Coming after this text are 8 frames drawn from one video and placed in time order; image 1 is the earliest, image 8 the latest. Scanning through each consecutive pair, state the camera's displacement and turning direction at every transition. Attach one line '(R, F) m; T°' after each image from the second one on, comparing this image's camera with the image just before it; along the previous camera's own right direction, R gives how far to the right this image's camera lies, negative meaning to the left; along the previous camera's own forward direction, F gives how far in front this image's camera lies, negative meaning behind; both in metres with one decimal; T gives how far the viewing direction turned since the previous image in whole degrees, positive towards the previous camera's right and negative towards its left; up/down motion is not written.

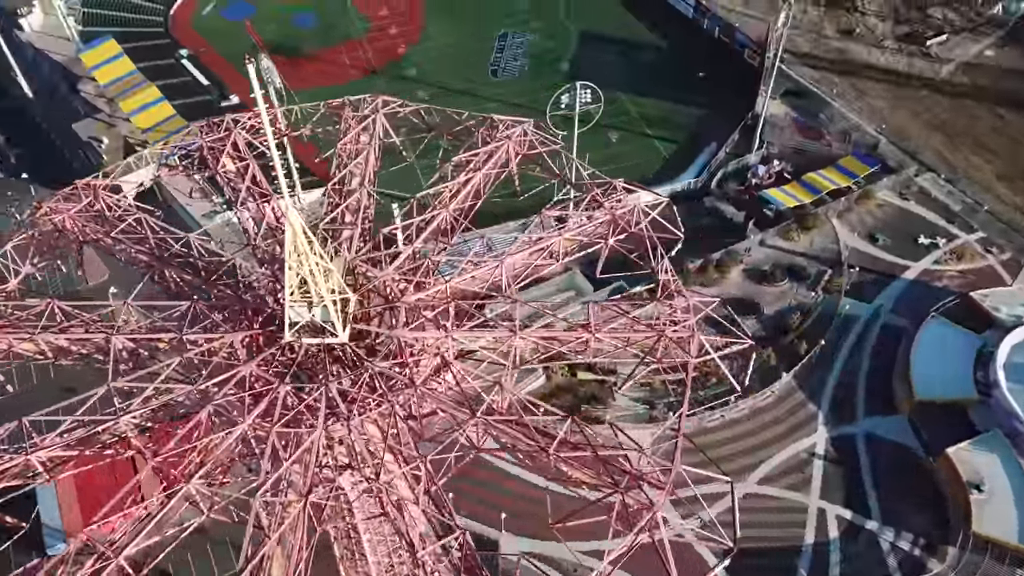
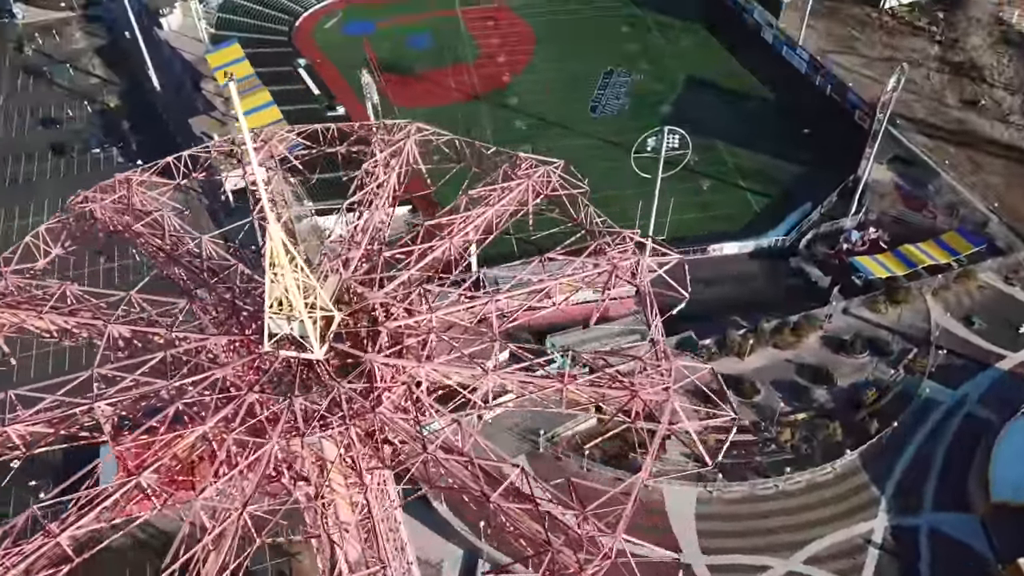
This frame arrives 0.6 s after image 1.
(+1.3, +0.2) m; -7°
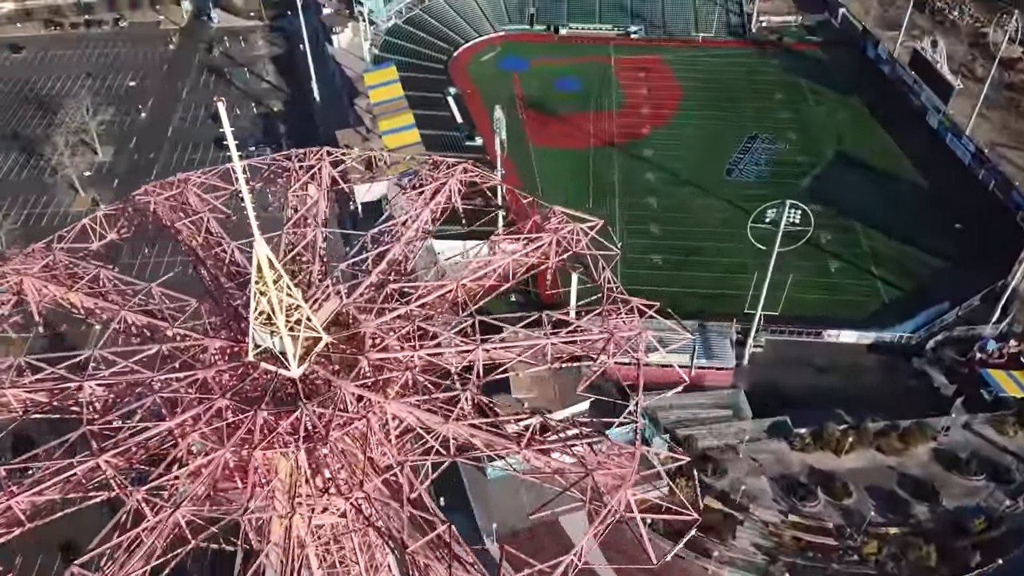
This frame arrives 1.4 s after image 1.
(+1.7, +0.3) m; -10°
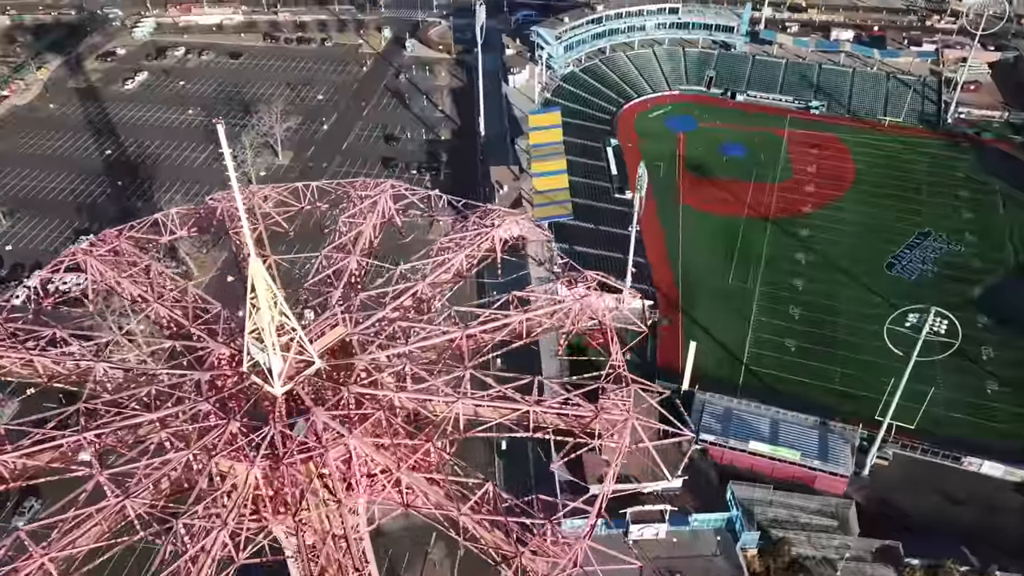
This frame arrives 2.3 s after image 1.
(+1.9, +0.4) m; -11°
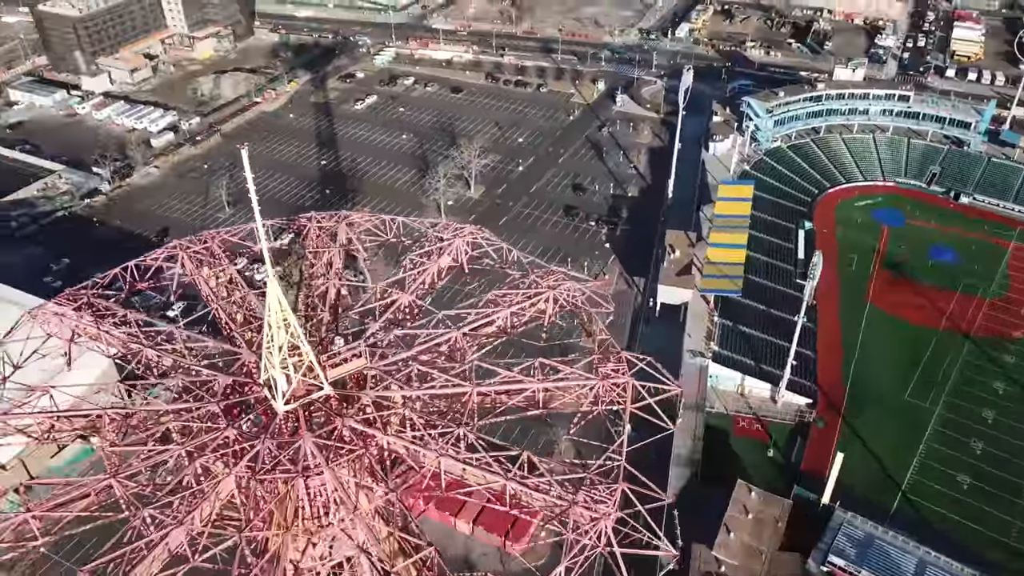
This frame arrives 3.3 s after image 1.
(+2.1, +0.5) m; -14°
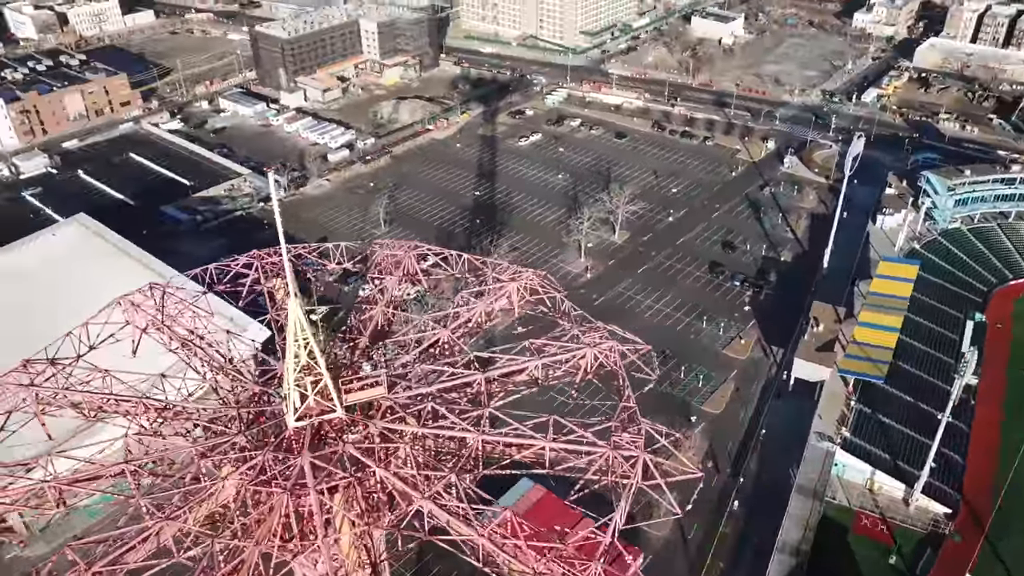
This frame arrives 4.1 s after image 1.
(+1.7, +0.3) m; -11°
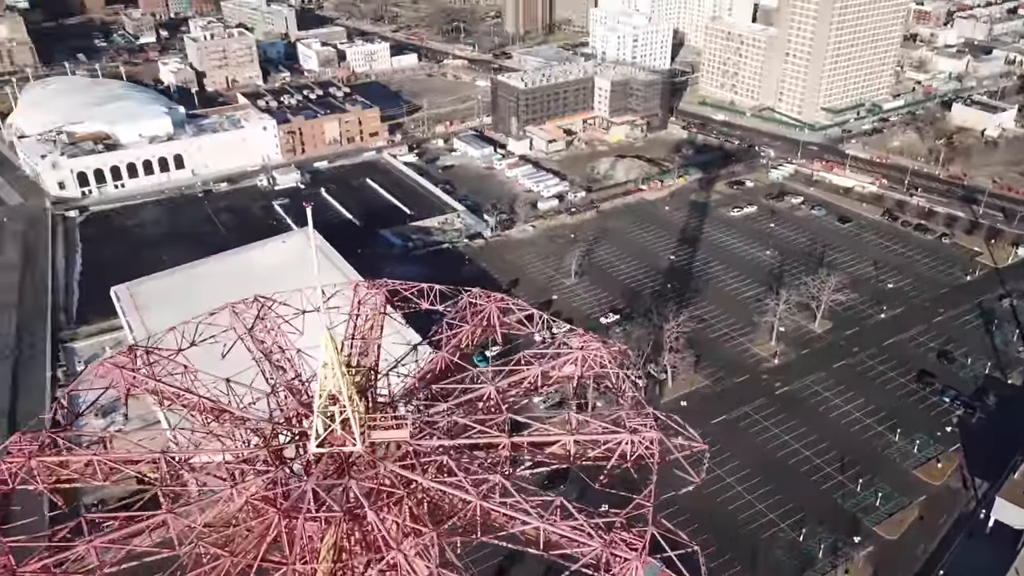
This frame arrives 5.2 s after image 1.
(+2.2, +0.5) m; -15°
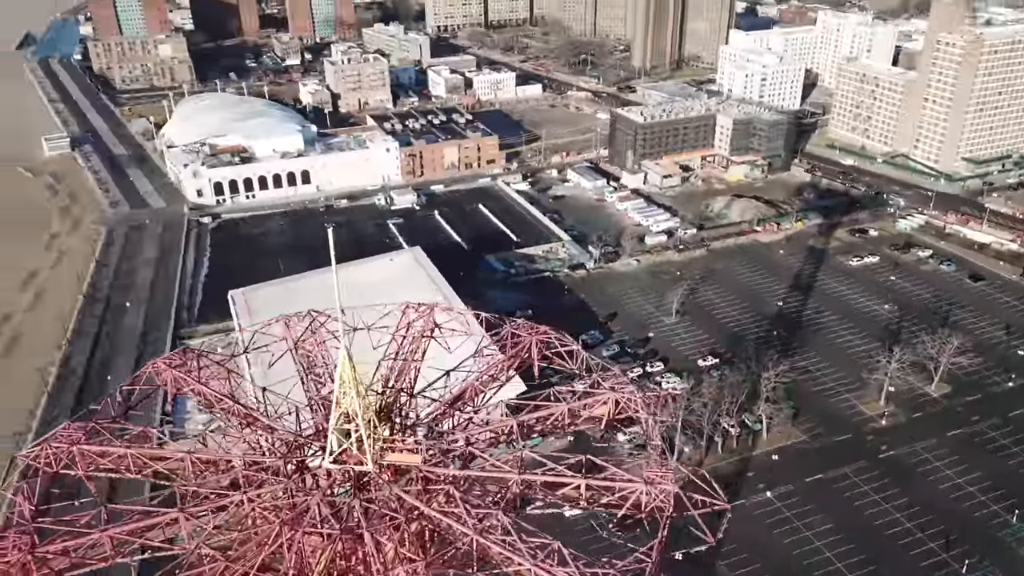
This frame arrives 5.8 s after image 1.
(+1.2, +0.2) m; -8°
